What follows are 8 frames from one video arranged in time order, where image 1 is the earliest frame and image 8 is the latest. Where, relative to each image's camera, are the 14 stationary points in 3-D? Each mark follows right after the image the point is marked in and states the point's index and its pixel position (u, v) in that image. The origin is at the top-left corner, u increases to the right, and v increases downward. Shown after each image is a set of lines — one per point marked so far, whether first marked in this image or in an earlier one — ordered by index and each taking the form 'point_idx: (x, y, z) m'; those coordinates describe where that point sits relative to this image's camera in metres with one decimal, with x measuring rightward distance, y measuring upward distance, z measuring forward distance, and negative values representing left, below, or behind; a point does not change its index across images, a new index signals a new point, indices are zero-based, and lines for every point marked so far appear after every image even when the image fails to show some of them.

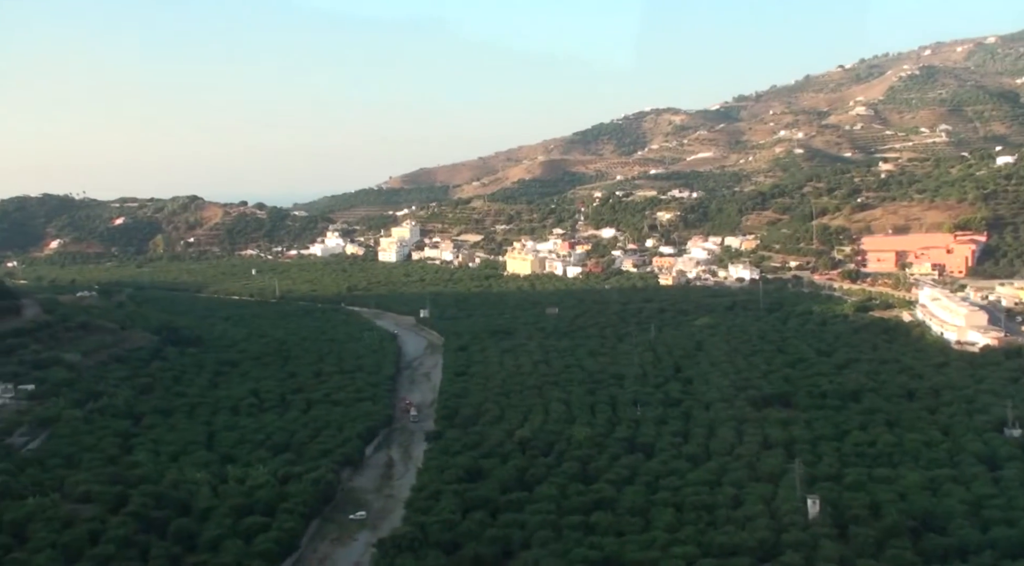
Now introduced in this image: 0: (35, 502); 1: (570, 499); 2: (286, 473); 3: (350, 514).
0: (-7.3, -3.4, +17.1) m
1: (+0.9, -3.3, +16.9) m
2: (-4.0, -3.4, +19.9) m
3: (-2.6, -3.8, +18.3) m
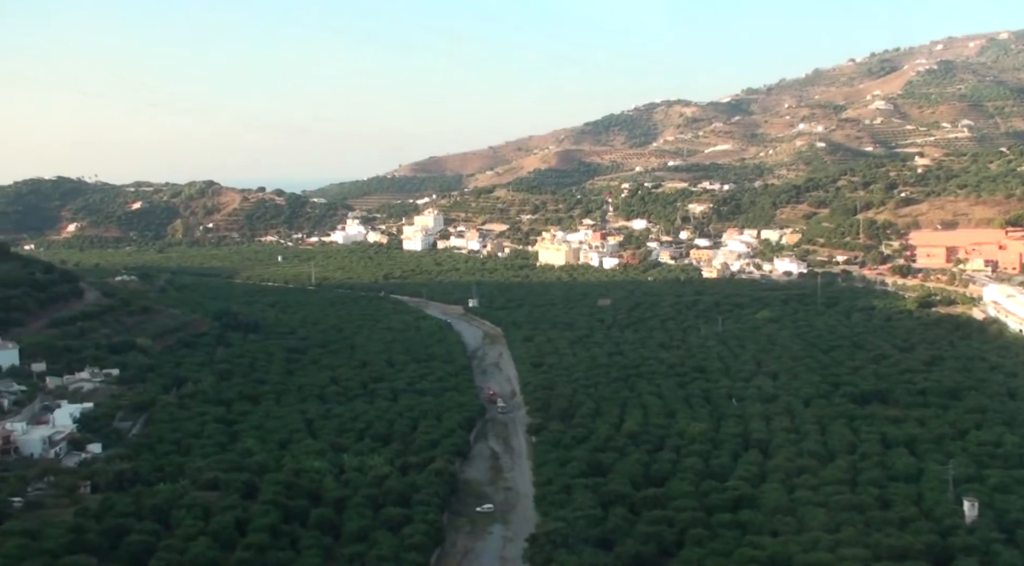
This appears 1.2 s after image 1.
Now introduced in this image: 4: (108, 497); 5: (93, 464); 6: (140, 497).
0: (-5.2, -3.1, +16.9) m
1: (+3.0, -3.2, +16.5) m
2: (-1.8, -3.2, +19.7) m
3: (-0.5, -3.6, +18.0) m
4: (-5.8, -3.2, +16.3) m
5: (-6.9, -3.0, +18.7) m
6: (-5.4, -3.2, +16.4) m
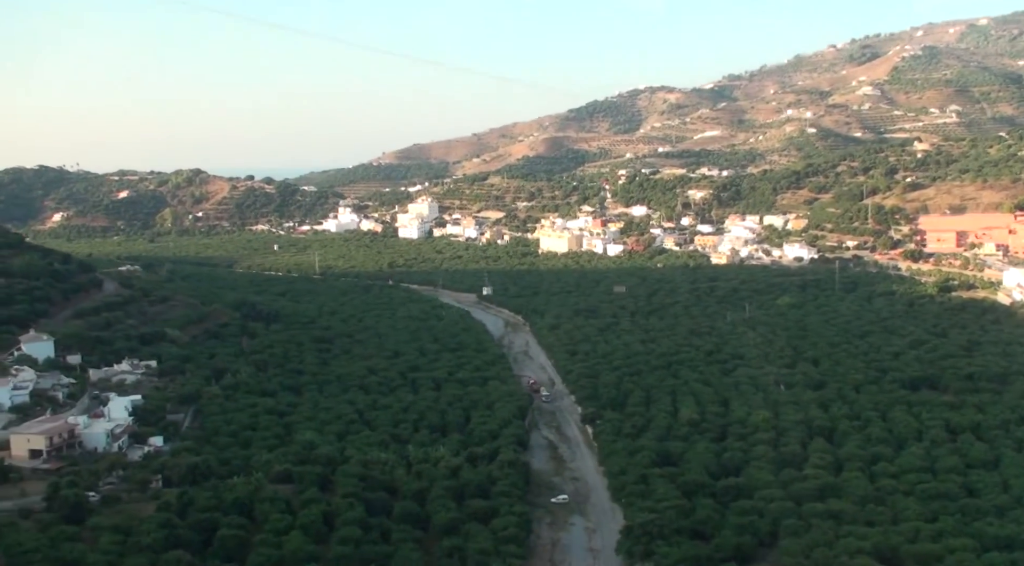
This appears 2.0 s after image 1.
0: (-4.0, -3.0, +16.7) m
1: (+4.2, -3.0, +16.3) m
2: (-0.7, -3.0, +19.4) m
3: (+0.7, -3.4, +17.8) m
4: (-4.6, -3.0, +16.1) m
5: (-5.8, -2.9, +18.5) m
6: (-4.2, -3.0, +16.2) m
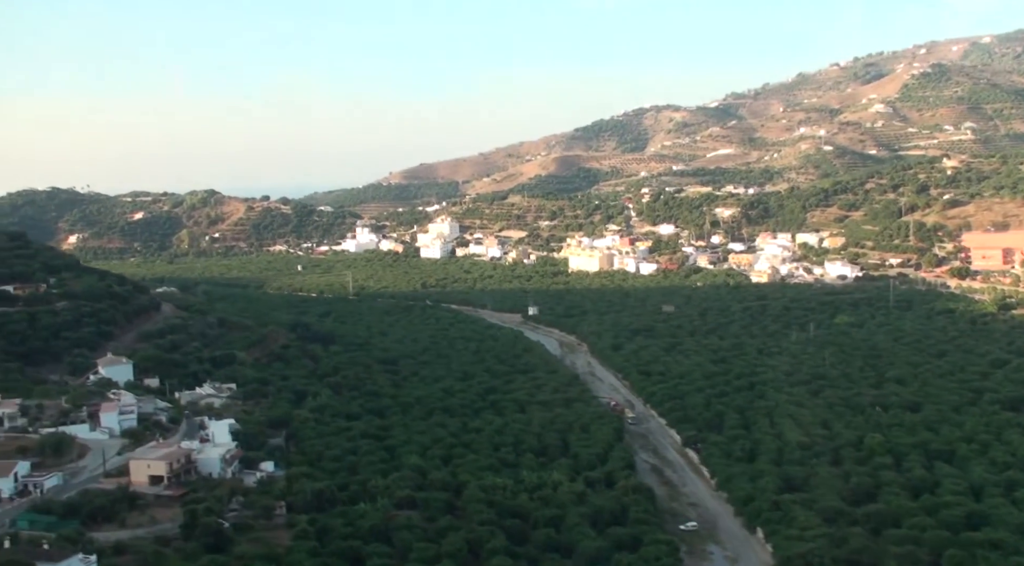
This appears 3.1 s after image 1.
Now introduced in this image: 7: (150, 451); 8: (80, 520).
0: (-2.0, -3.3, +16.4) m
1: (+6.1, -3.3, +15.9) m
2: (+1.3, -3.4, +19.1) m
3: (+2.7, -3.8, +17.4) m
4: (-2.7, -3.4, +15.8) m
5: (-3.8, -3.3, +18.2) m
6: (-2.3, -3.4, +15.8) m
7: (-5.9, -2.8, +18.1) m
8: (-6.0, -3.3, +15.5) m
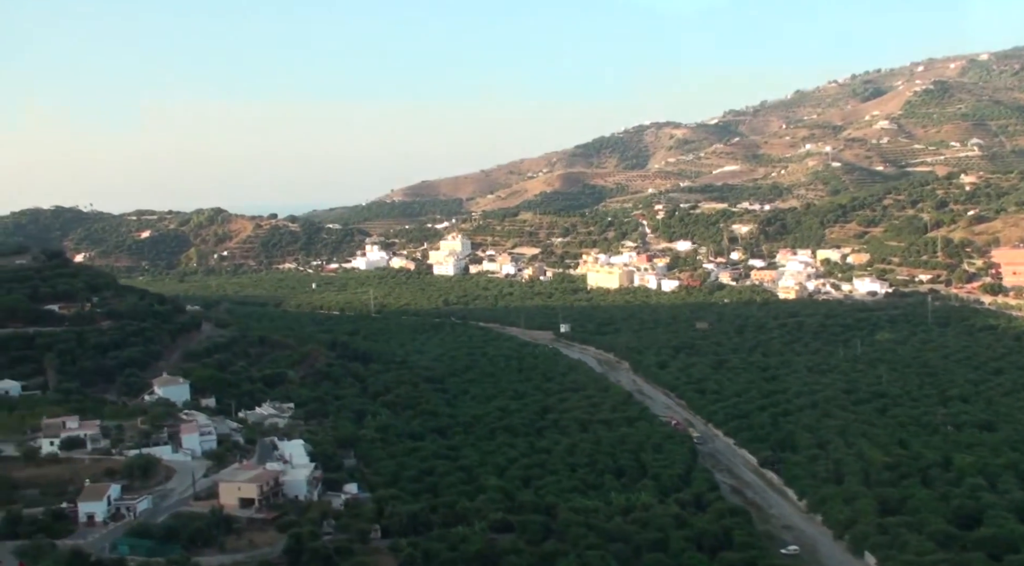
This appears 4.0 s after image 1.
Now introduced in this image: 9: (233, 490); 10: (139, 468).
0: (-0.6, -3.6, +16.1) m
1: (+7.6, -3.5, +15.5) m
2: (+2.8, -3.7, +18.7) m
3: (+4.1, -4.1, +17.0) m
4: (-1.2, -3.6, +15.5) m
5: (-2.3, -3.6, +17.9) m
6: (-0.8, -3.6, +15.5) m
7: (-4.4, -3.1, +17.9) m
8: (-4.5, -3.6, +15.2) m
9: (-4.3, -3.2, +17.1) m
10: (-5.9, -2.9, +17.6) m
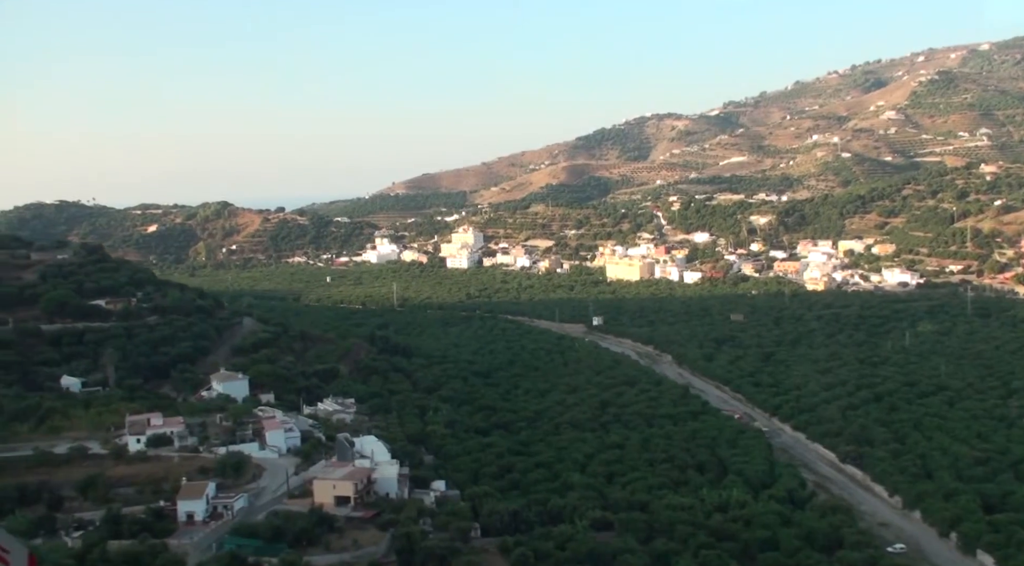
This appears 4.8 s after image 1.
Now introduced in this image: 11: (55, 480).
0: (+0.9, -3.5, +15.8) m
1: (+9.1, -3.4, +15.1) m
2: (+4.4, -3.6, +18.4) m
3: (+5.6, -3.9, +16.7) m
4: (+0.3, -3.6, +15.3) m
5: (-0.8, -3.5, +17.7) m
6: (+0.7, -3.5, +15.3) m
7: (-2.9, -3.0, +17.7) m
8: (-3.1, -3.5, +15.0) m
9: (-2.8, -3.1, +16.9) m
10: (-4.4, -2.9, +17.4) m
11: (-7.0, -3.0, +17.2) m
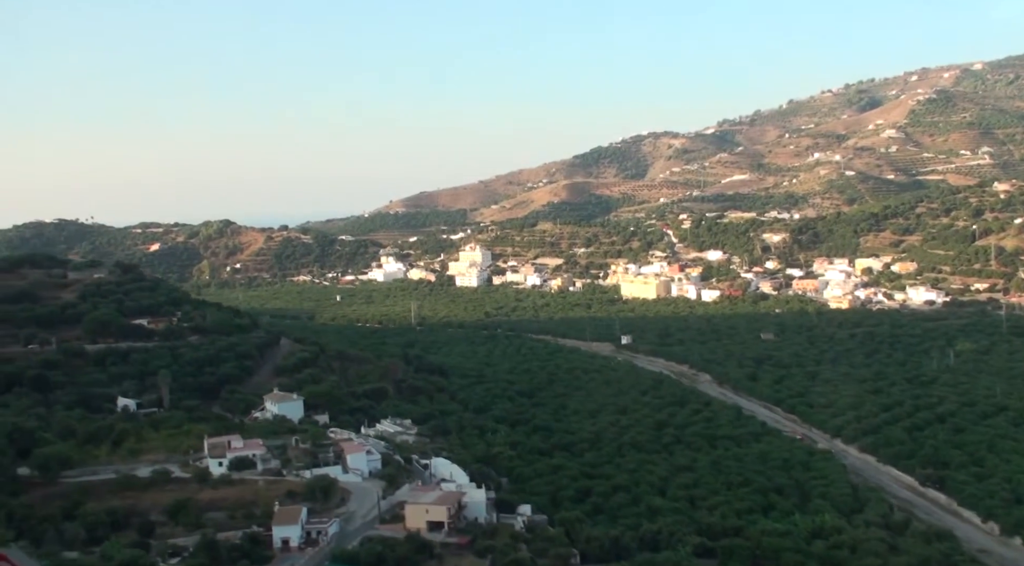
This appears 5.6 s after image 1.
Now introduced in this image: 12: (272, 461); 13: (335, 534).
0: (+2.4, -3.8, +15.4) m
1: (+10.5, -3.7, +14.7) m
2: (+5.8, -3.9, +18.0) m
3: (+7.1, -4.3, +16.3) m
4: (+1.7, -3.8, +14.9) m
5: (+0.7, -3.8, +17.3) m
6: (+2.1, -3.8, +14.9) m
7: (-1.4, -3.3, +17.3) m
8: (-1.6, -3.8, +14.7) m
9: (-1.4, -3.4, +16.6) m
10: (-3.0, -3.2, +17.1) m
11: (-5.6, -3.4, +16.9) m
12: (-4.0, -3.0, +18.6) m
13: (-2.6, -3.7, +16.1) m
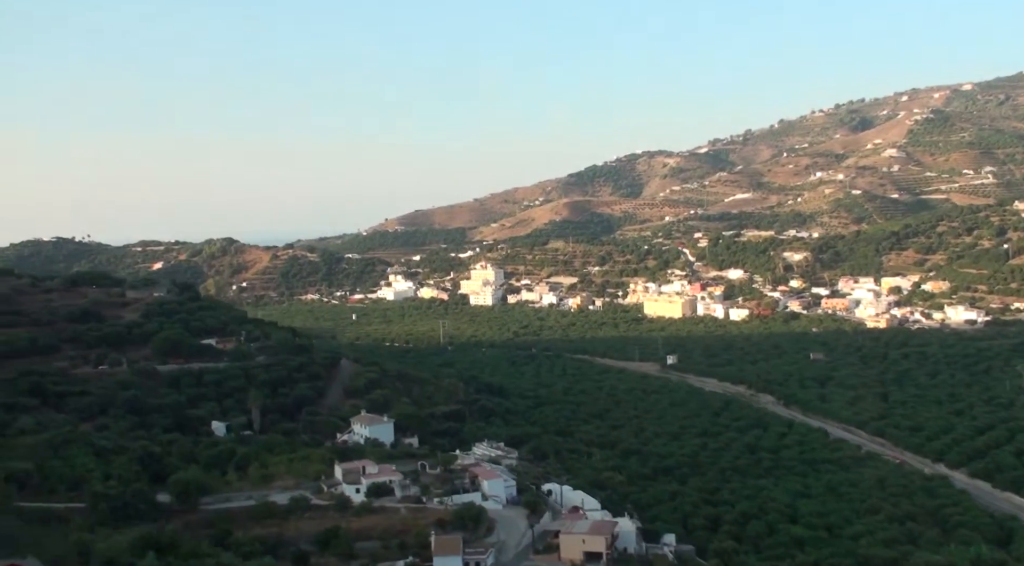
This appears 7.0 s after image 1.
0: (+4.7, -4.1, +14.9) m
1: (+12.8, -4.0, +14.1) m
2: (+8.1, -4.3, +17.4) m
3: (+9.4, -4.6, +15.7) m
4: (+4.0, -4.2, +14.4) m
5: (+3.0, -4.2, +16.8) m
6: (+4.4, -4.1, +14.4) m
7: (+0.9, -3.7, +16.8) m
8: (+0.7, -4.1, +14.2) m
9: (+0.9, -3.8, +16.1) m
10: (-0.6, -3.5, +16.6) m
11: (-3.3, -3.7, +16.4) m
12: (-1.7, -3.4, +18.1) m
13: (-0.3, -4.0, +15.6) m
